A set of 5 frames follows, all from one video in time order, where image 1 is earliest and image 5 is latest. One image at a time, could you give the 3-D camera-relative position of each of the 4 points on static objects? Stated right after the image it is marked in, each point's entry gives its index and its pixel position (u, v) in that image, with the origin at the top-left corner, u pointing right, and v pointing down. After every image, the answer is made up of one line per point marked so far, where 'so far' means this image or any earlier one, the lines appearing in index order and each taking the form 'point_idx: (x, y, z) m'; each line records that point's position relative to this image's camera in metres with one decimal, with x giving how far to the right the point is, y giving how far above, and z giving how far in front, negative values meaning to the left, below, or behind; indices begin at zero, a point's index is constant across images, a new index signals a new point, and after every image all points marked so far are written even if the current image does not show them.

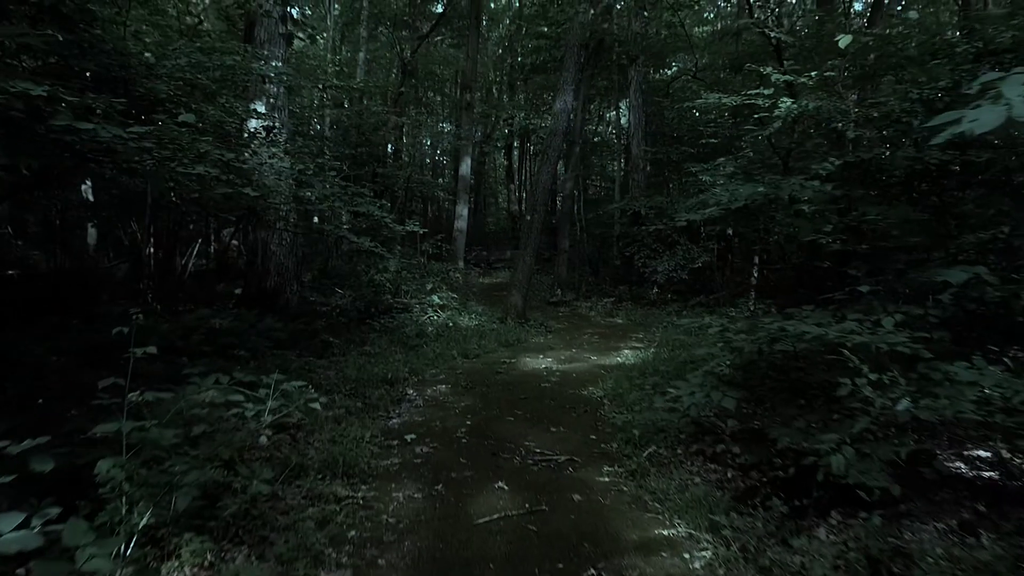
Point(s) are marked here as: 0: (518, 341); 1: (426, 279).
0: (+0.1, -0.7, +9.4) m
1: (-1.4, +0.1, +12.3) m
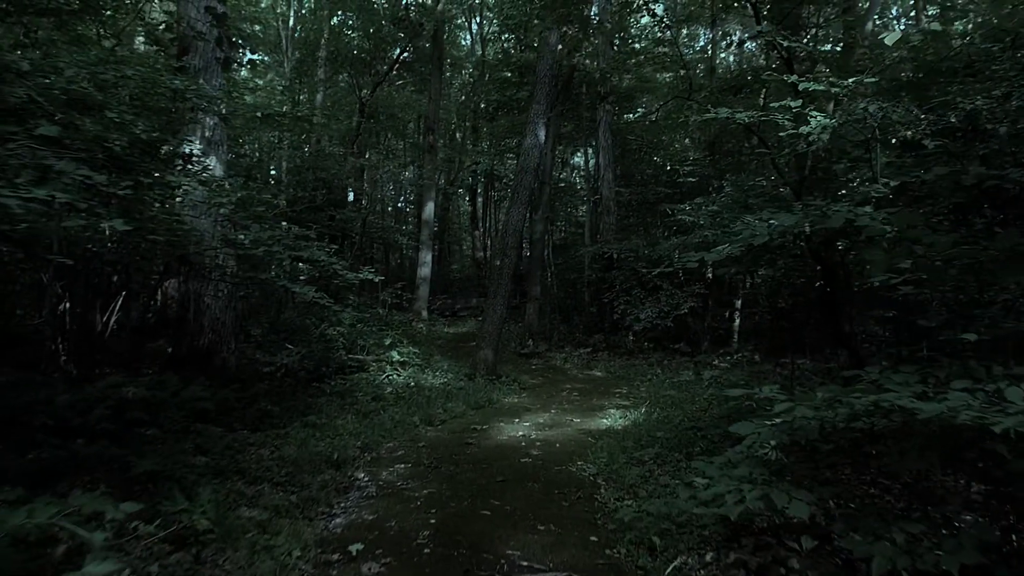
0: (-0.2, -1.2, +8.3) m
1: (-1.8, -0.6, +11.2) m
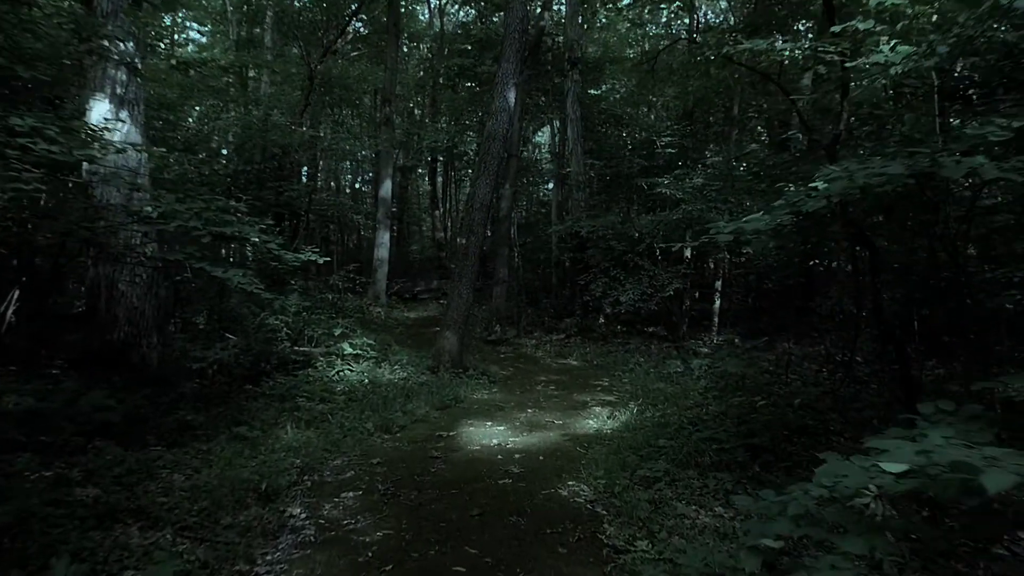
0: (-0.5, -1.1, +7.3) m
1: (-2.2, -0.4, +10.0) m
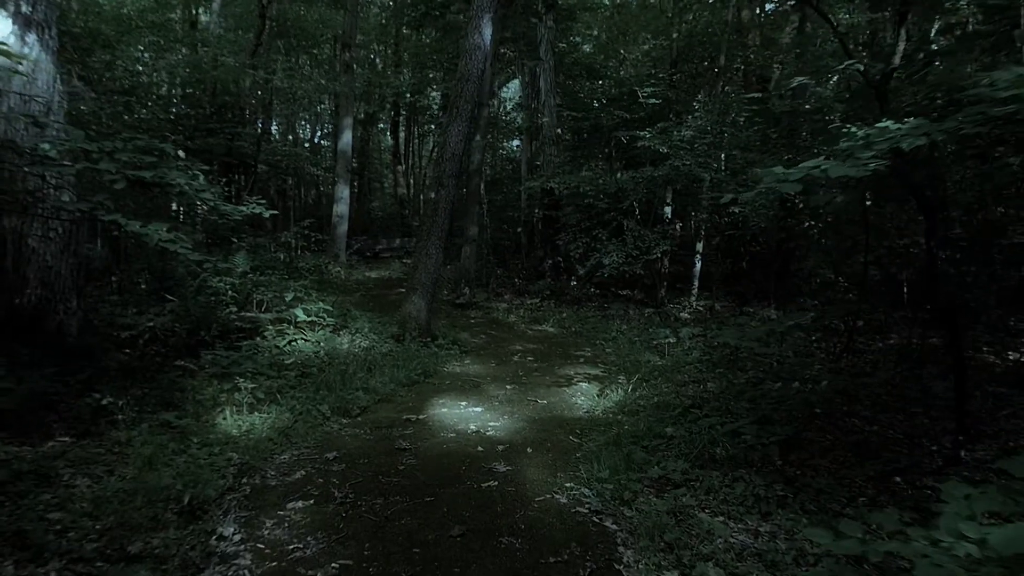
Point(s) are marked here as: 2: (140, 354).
0: (-0.7, -0.7, +6.4) m
1: (-2.6, +0.1, +9.0) m
2: (-3.0, -0.5, +6.2) m
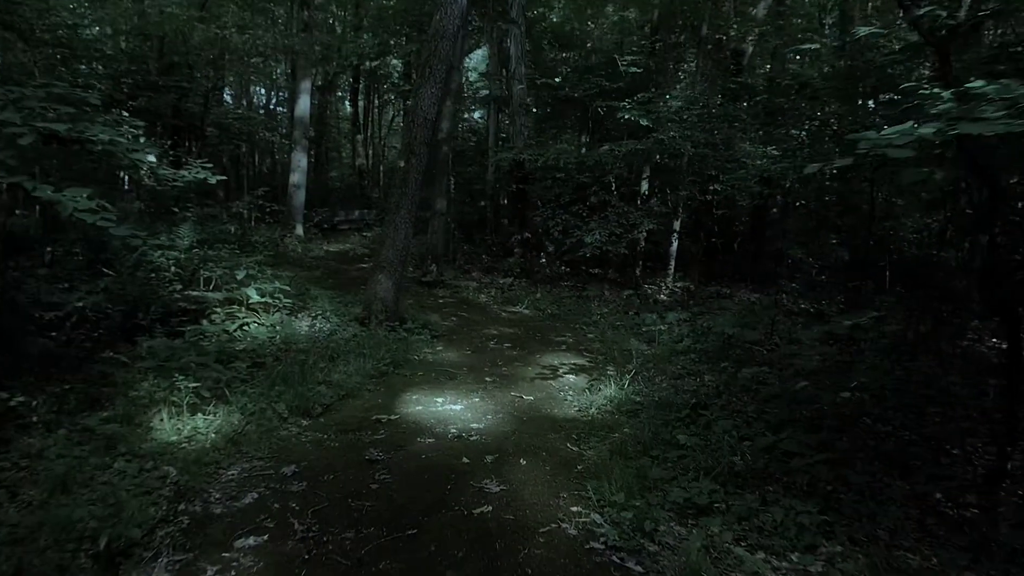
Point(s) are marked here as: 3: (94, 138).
0: (-0.9, -0.6, +5.8) m
1: (-2.8, +0.3, +8.3) m
2: (-3.1, -0.4, +5.4) m
3: (-2.2, +0.8, +4.1) m
